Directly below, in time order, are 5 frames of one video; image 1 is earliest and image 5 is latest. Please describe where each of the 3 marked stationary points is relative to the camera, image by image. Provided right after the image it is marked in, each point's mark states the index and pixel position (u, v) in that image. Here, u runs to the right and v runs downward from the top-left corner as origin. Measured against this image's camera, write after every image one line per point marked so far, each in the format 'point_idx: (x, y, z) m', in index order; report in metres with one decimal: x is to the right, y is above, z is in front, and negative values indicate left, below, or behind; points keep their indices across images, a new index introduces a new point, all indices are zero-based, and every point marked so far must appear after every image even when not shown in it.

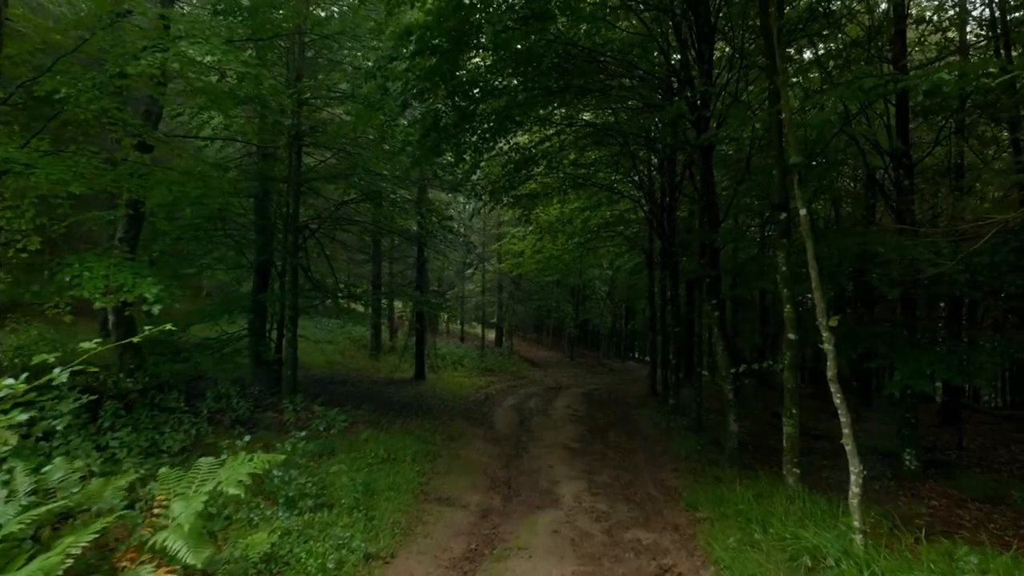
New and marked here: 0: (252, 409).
0: (-4.9, -2.3, +11.8) m
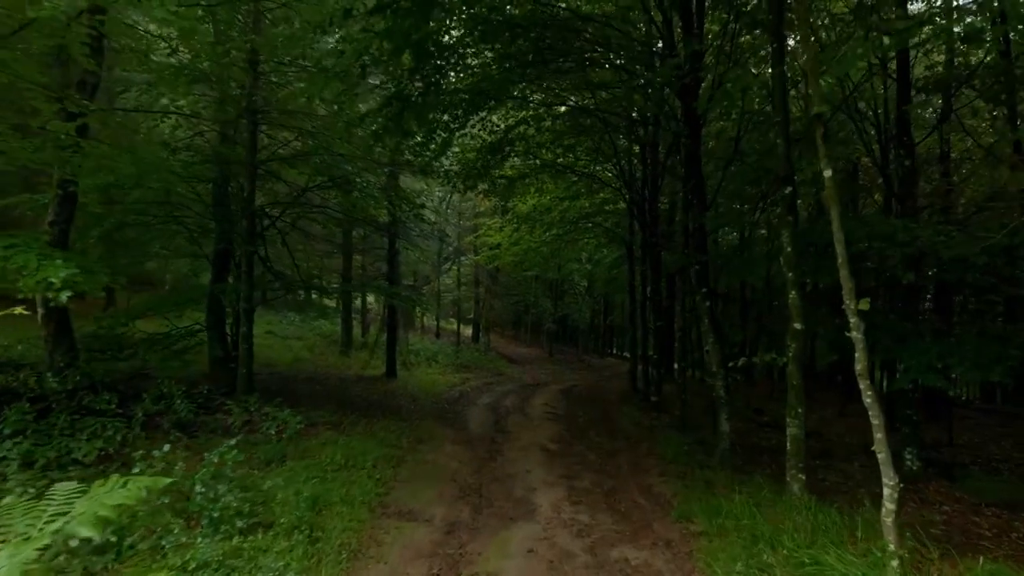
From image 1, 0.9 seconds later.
0: (-5.4, -2.1, +10.6) m
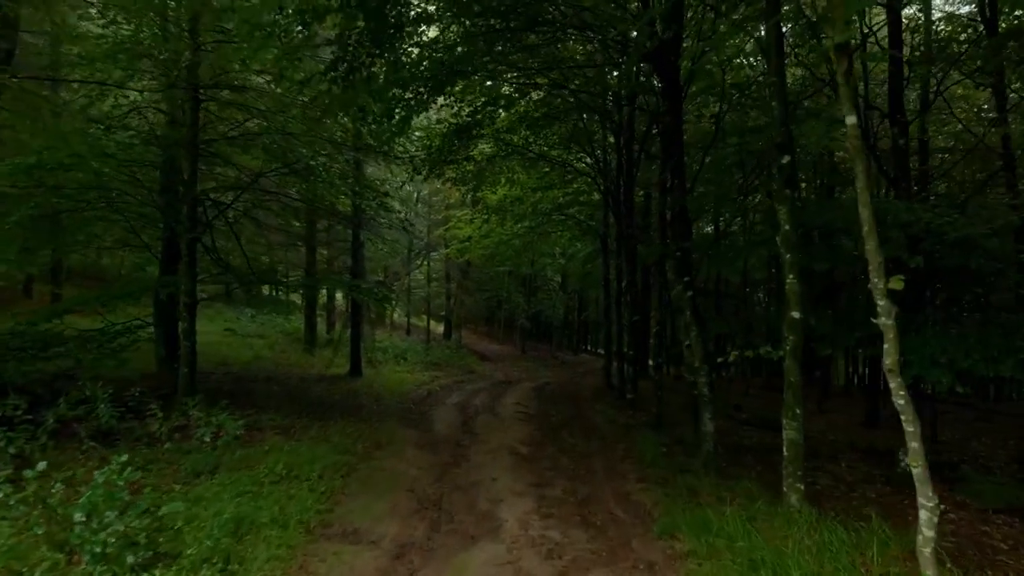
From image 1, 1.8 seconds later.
0: (-5.9, -1.9, +9.4) m
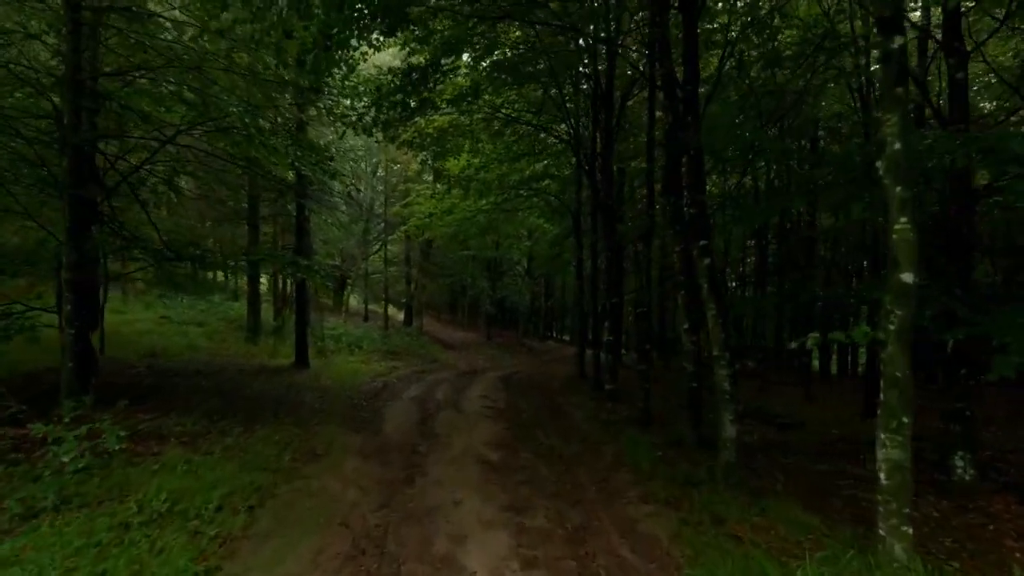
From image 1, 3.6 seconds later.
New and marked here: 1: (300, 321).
0: (-6.3, -1.6, +7.0) m
1: (-6.7, -1.1, +19.5) m
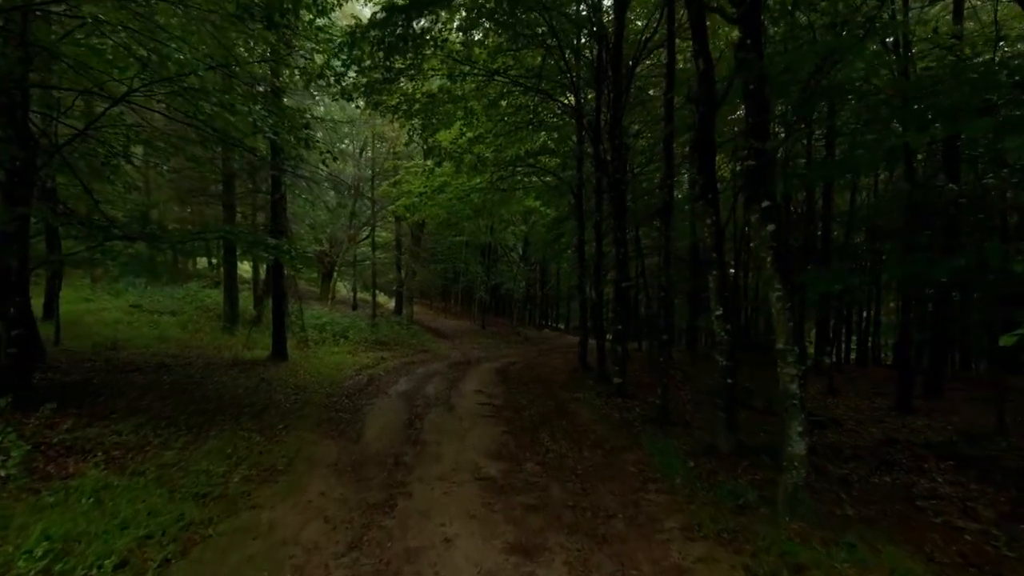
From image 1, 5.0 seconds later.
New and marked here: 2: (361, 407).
0: (-6.2, -1.4, +5.3) m
1: (-6.7, -0.6, +17.8) m
2: (-3.0, -2.4, +12.3) m
